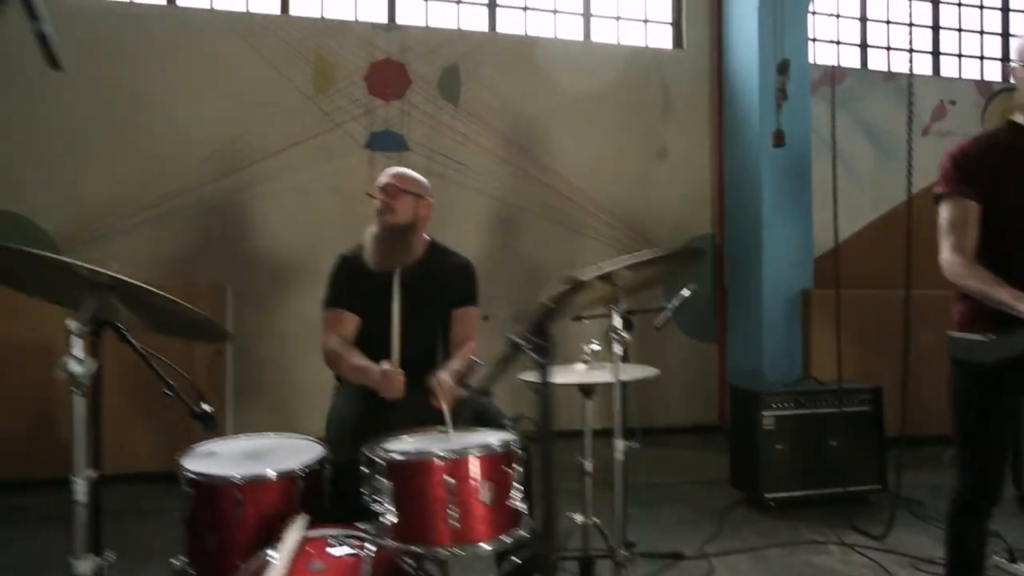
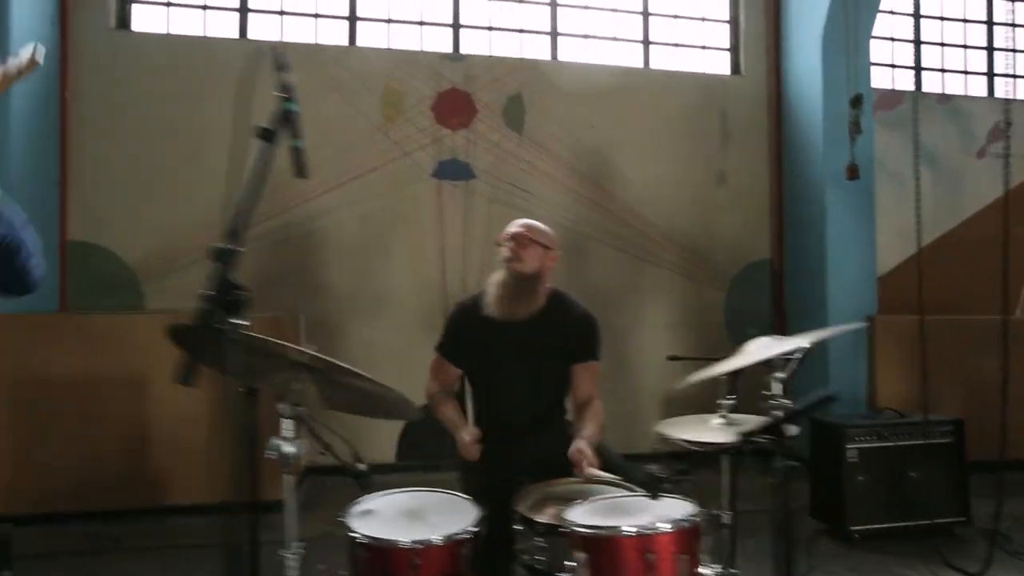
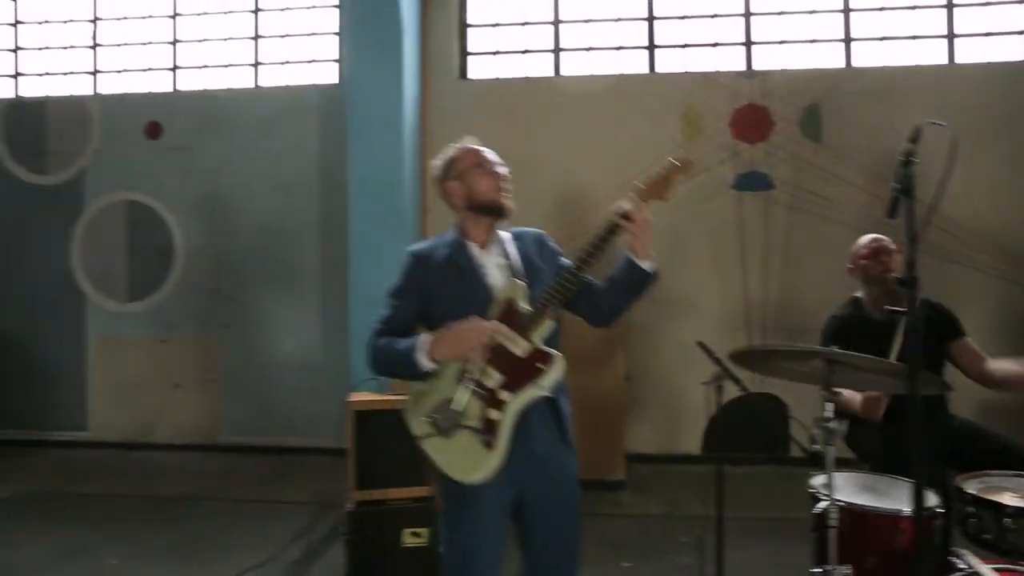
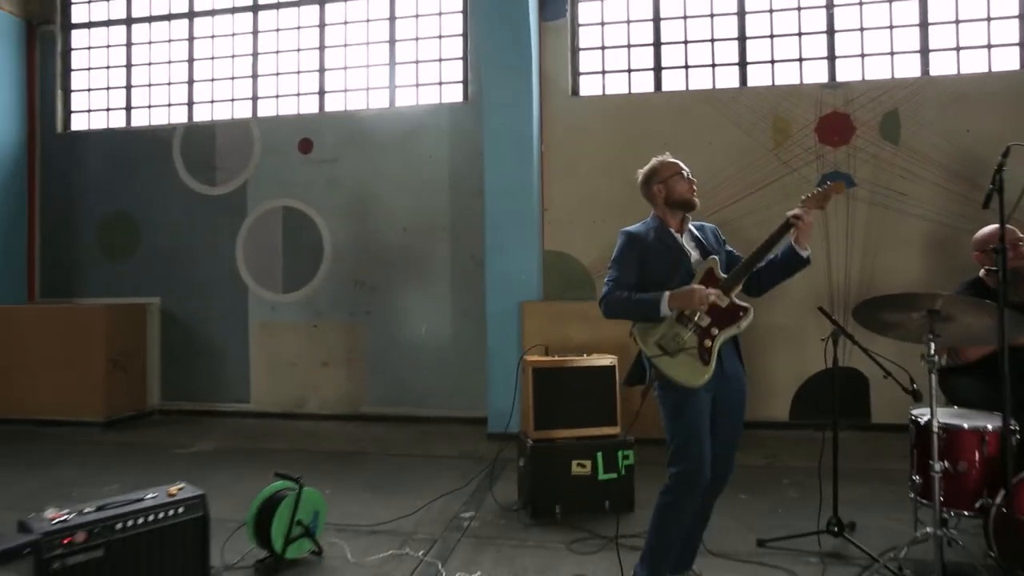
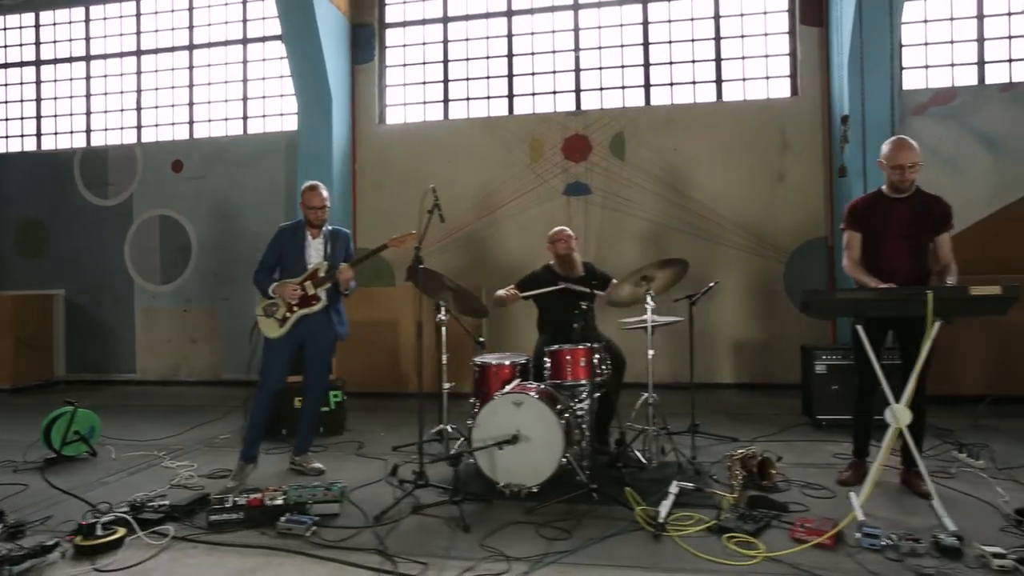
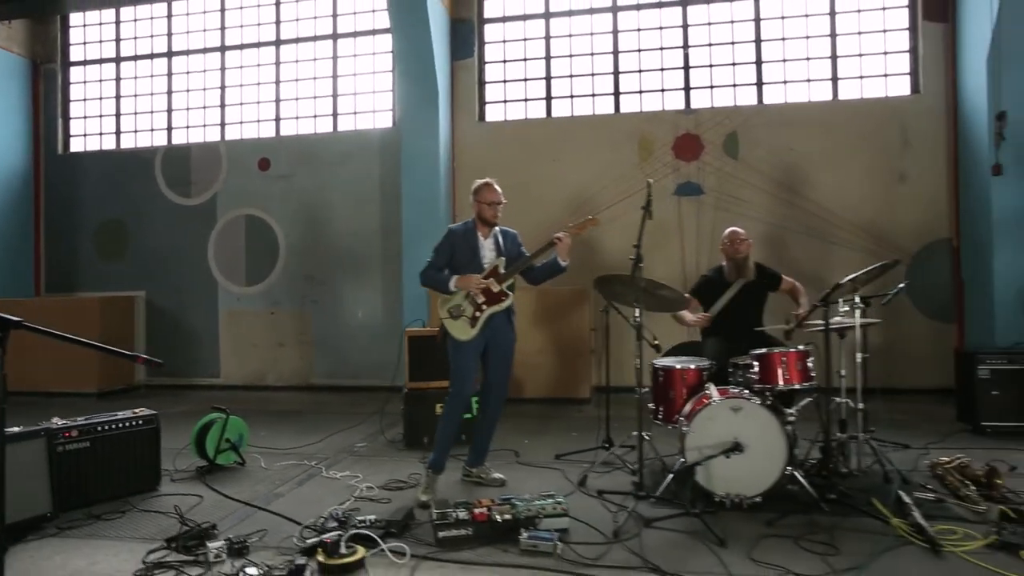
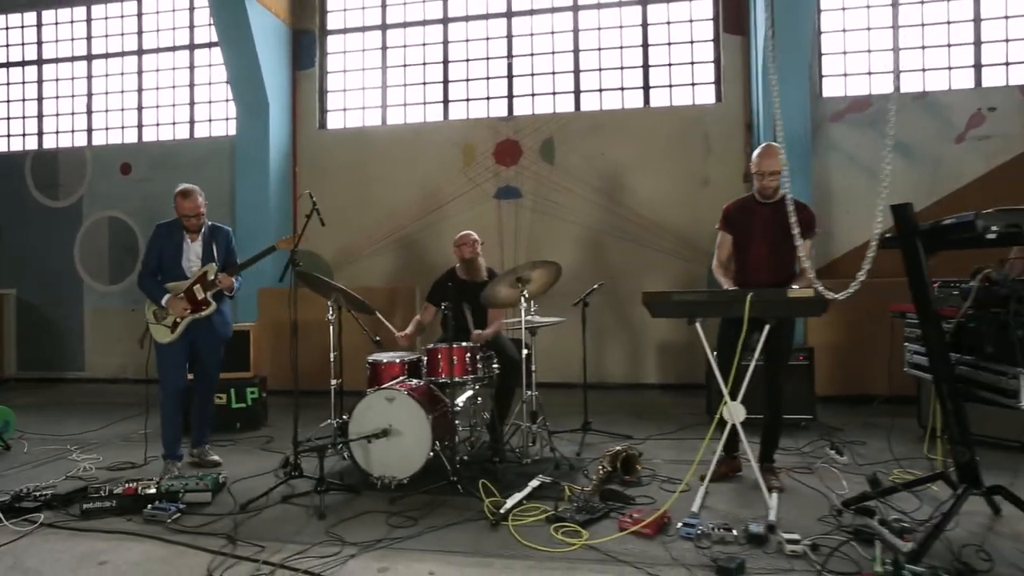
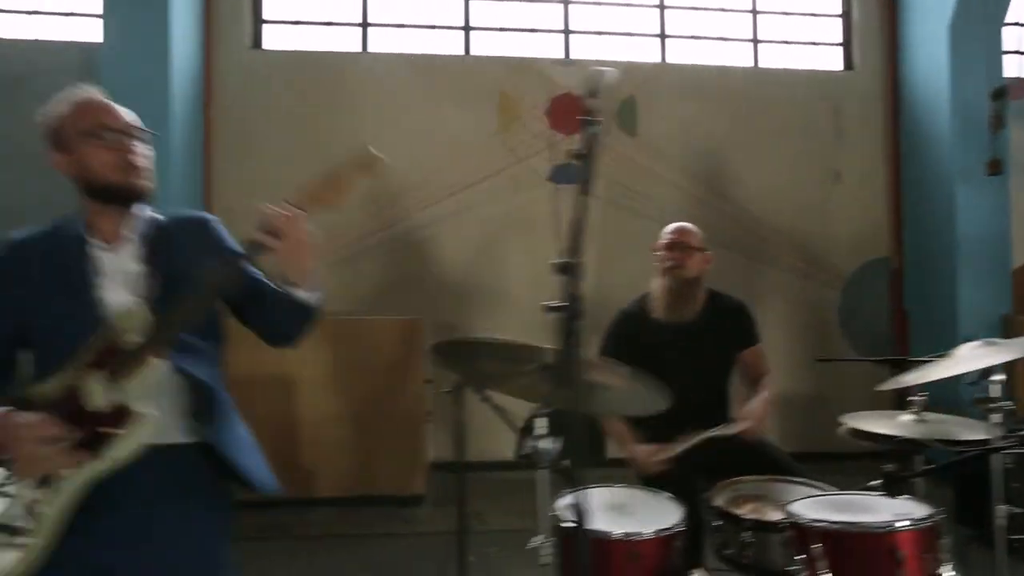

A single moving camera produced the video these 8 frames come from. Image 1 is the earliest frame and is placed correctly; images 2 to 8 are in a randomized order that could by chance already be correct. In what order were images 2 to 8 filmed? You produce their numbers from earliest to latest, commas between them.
2, 8, 3, 4, 6, 5, 7
